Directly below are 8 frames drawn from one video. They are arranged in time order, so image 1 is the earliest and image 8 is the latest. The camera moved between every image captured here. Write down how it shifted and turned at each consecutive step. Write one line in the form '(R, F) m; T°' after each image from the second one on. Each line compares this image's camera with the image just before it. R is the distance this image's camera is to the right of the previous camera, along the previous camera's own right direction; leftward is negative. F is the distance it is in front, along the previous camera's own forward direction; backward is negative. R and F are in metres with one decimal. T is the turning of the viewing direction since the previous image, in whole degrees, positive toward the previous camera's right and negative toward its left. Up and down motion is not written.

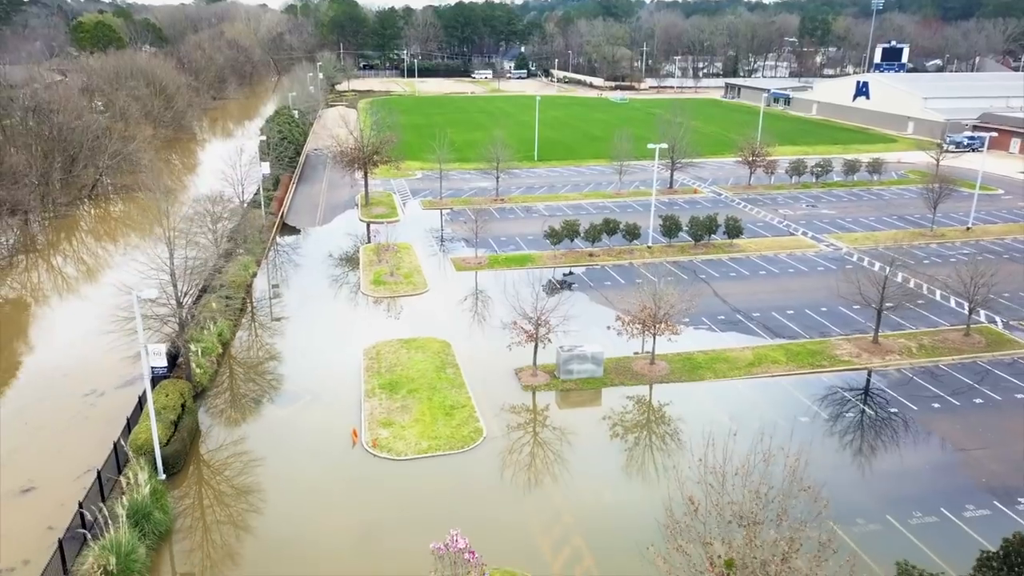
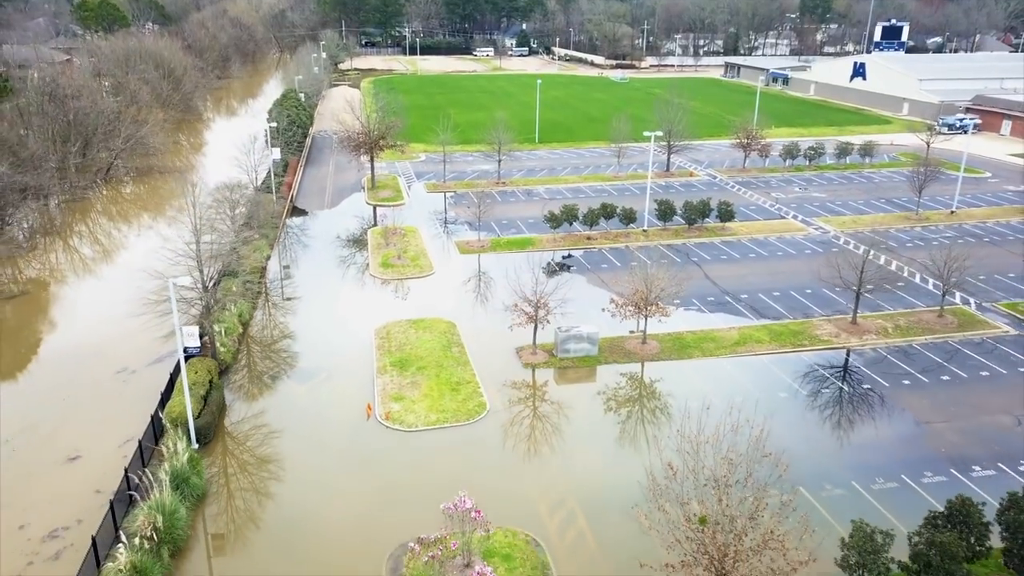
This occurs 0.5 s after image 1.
(0.0, -1.4) m; 0°
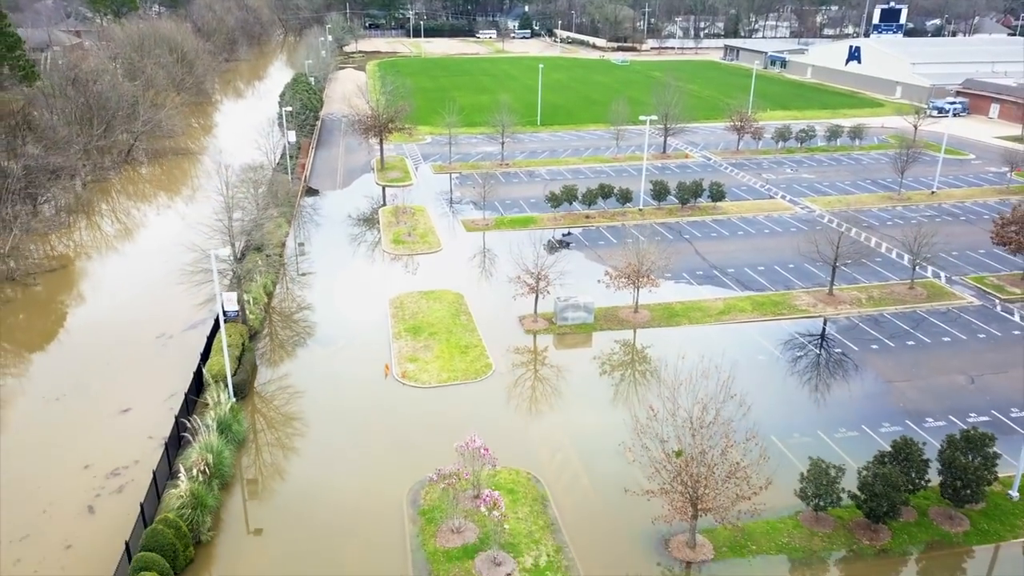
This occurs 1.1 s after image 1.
(0.0, -1.9) m; 0°
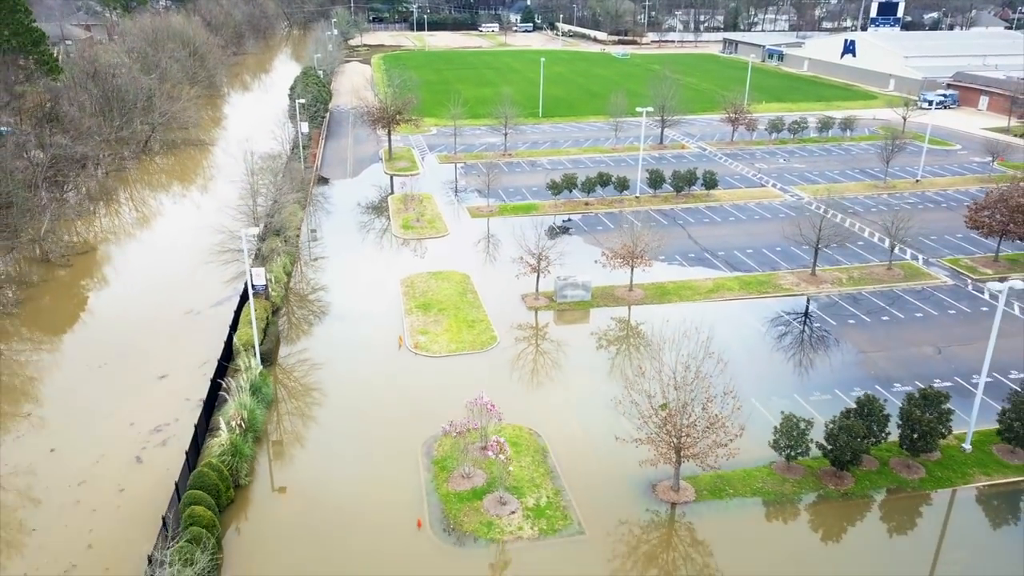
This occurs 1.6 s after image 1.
(0.0, -1.7) m; 0°
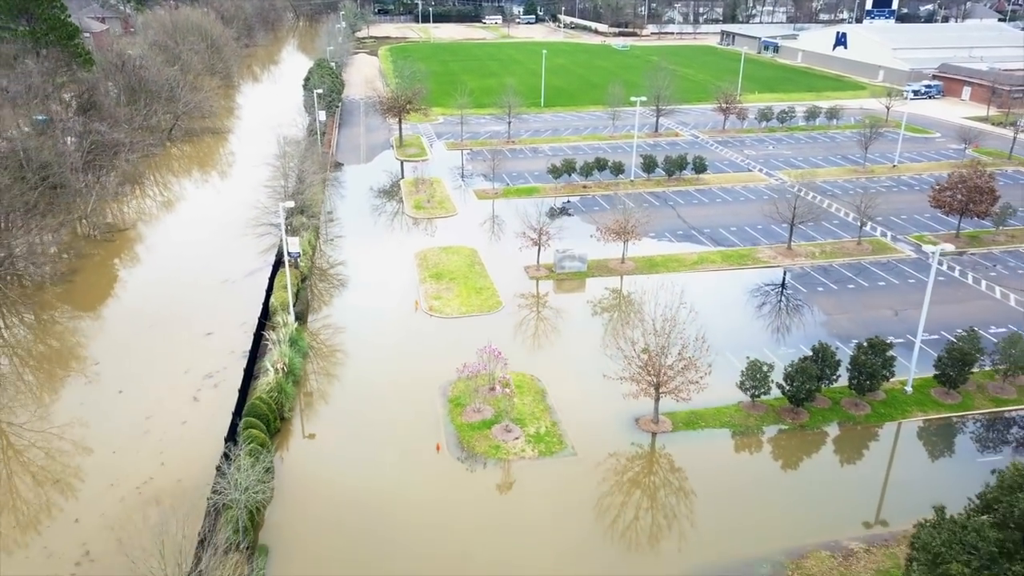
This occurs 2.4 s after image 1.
(0.0, -2.7) m; 0°
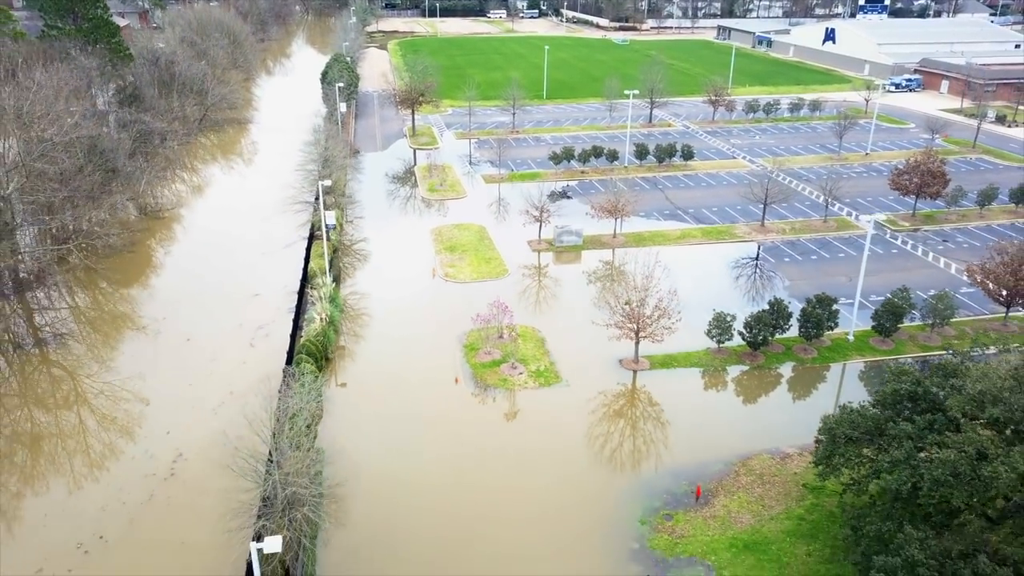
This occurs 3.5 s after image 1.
(-0.1, -3.7) m; 0°
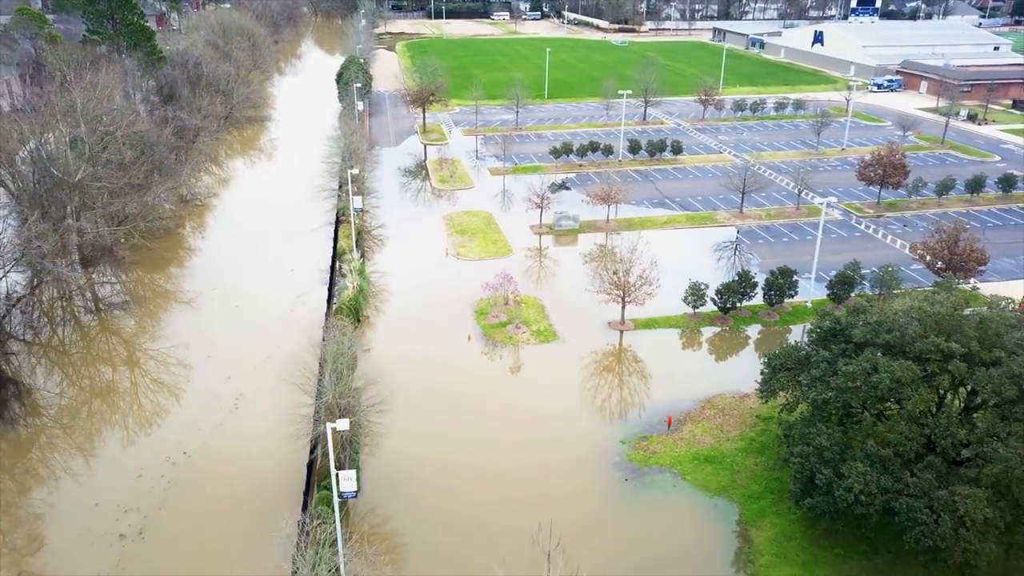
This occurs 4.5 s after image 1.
(-0.1, -3.7) m; 0°
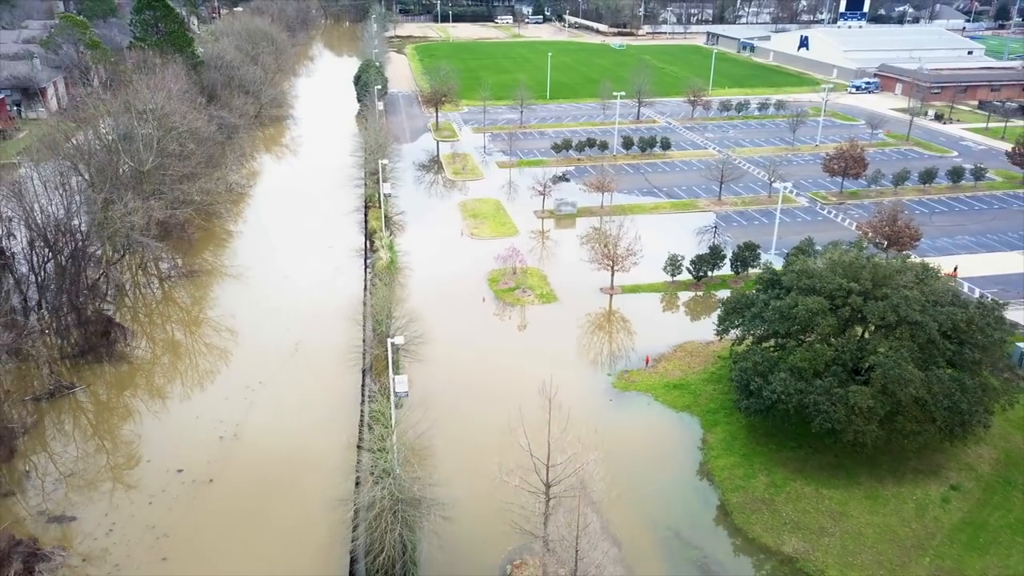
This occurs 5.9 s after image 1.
(-0.2, -5.0) m; 0°
